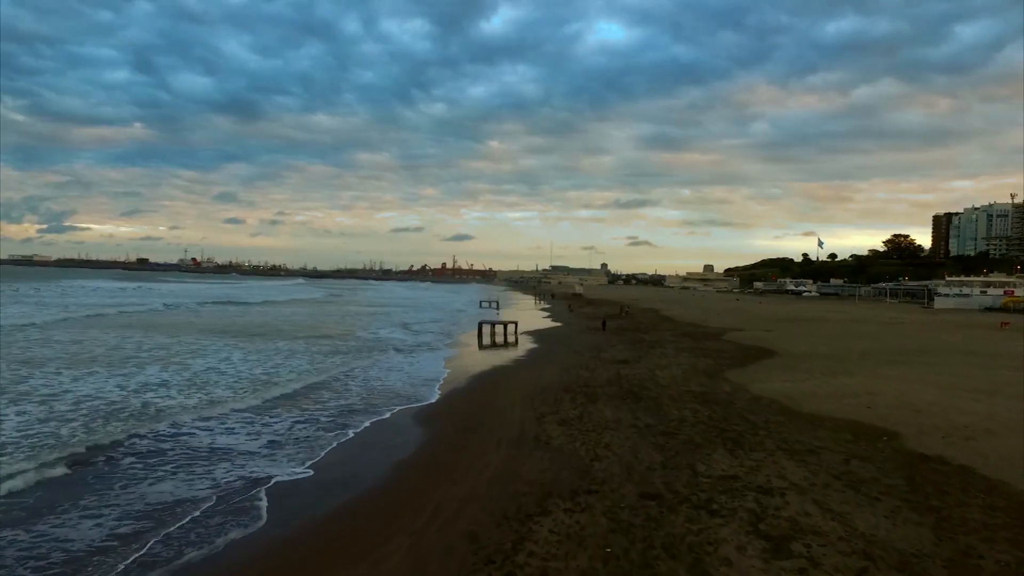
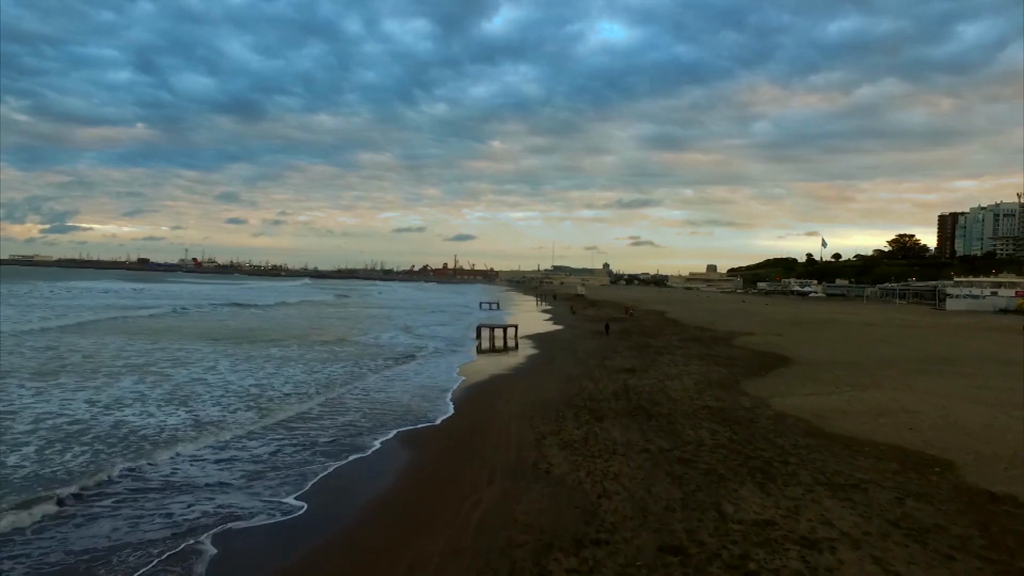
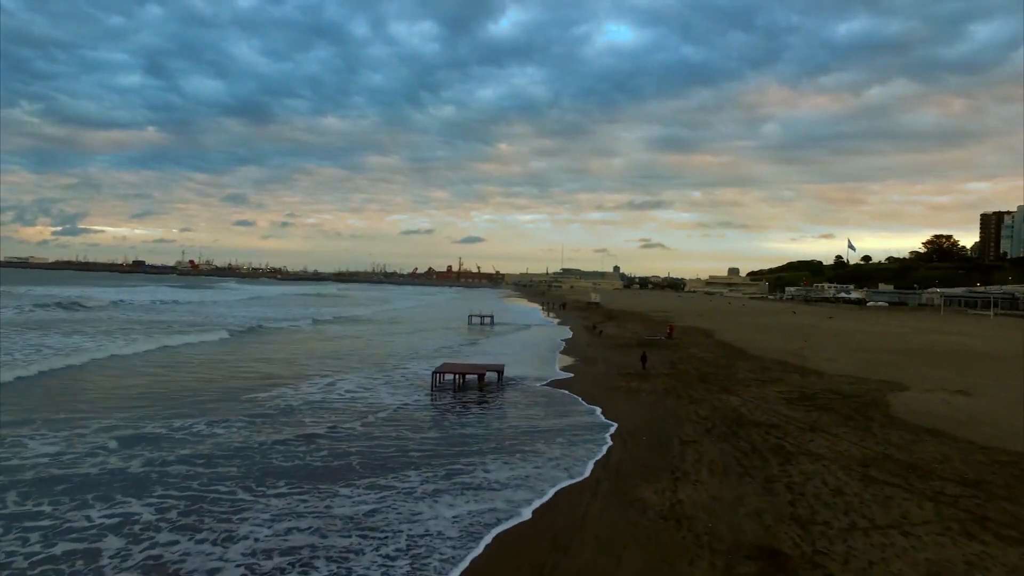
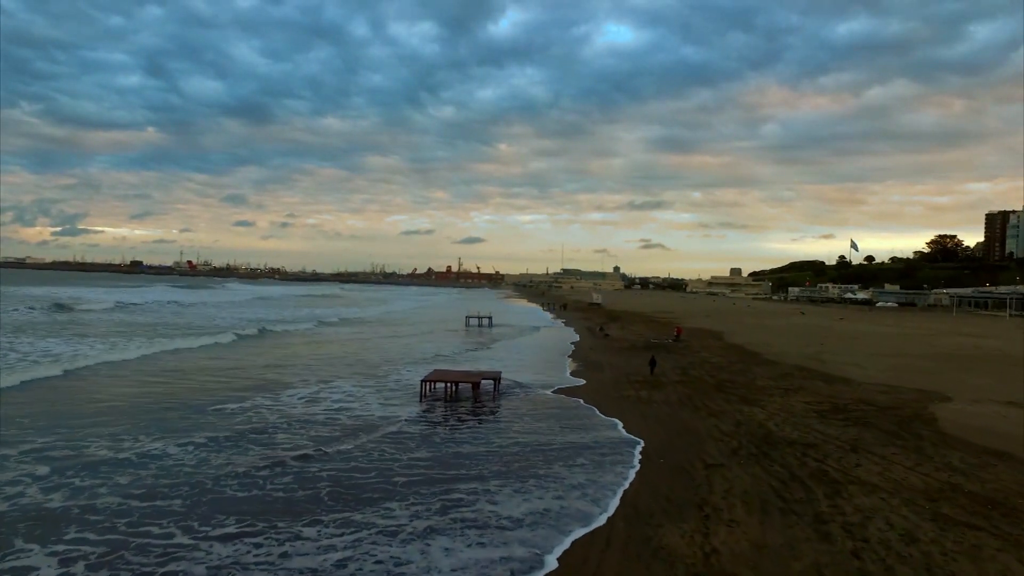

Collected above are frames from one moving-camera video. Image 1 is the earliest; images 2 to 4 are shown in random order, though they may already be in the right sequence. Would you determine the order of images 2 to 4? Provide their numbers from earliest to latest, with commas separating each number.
2, 3, 4
